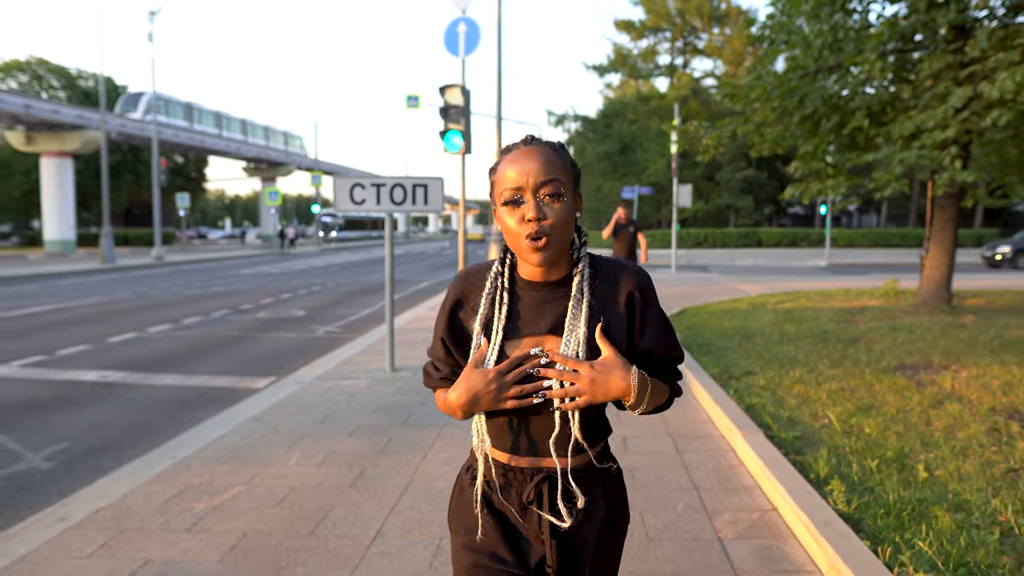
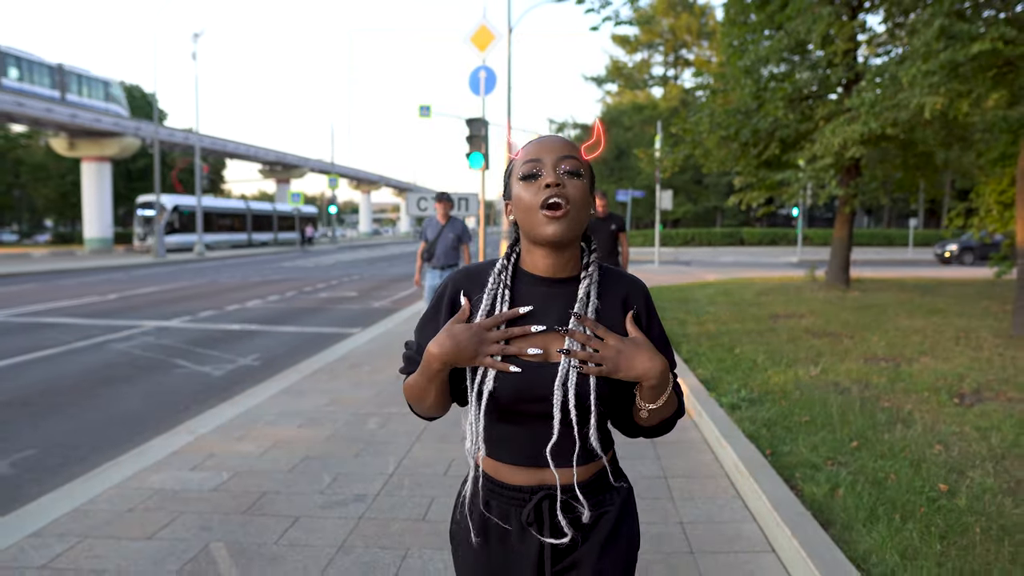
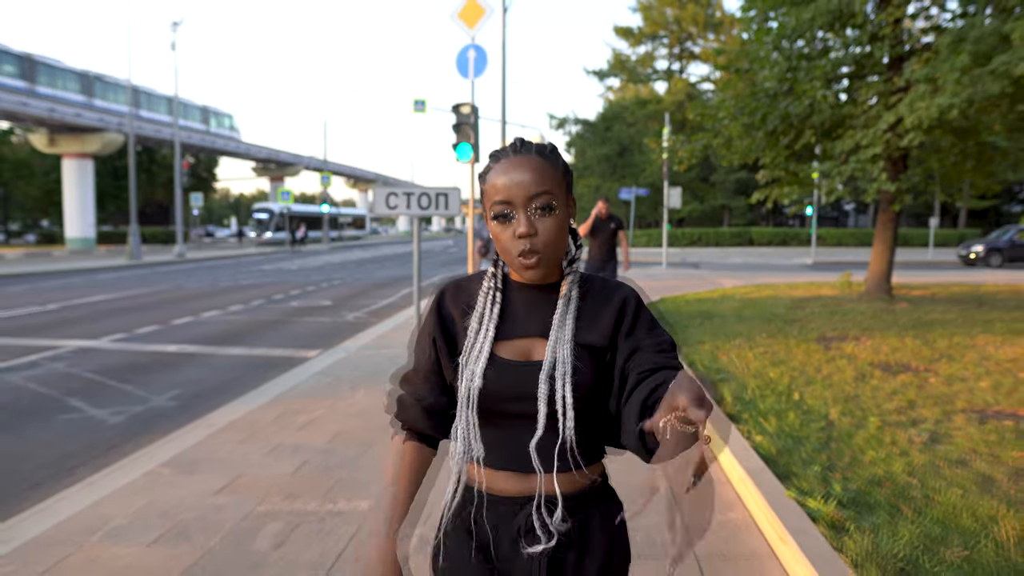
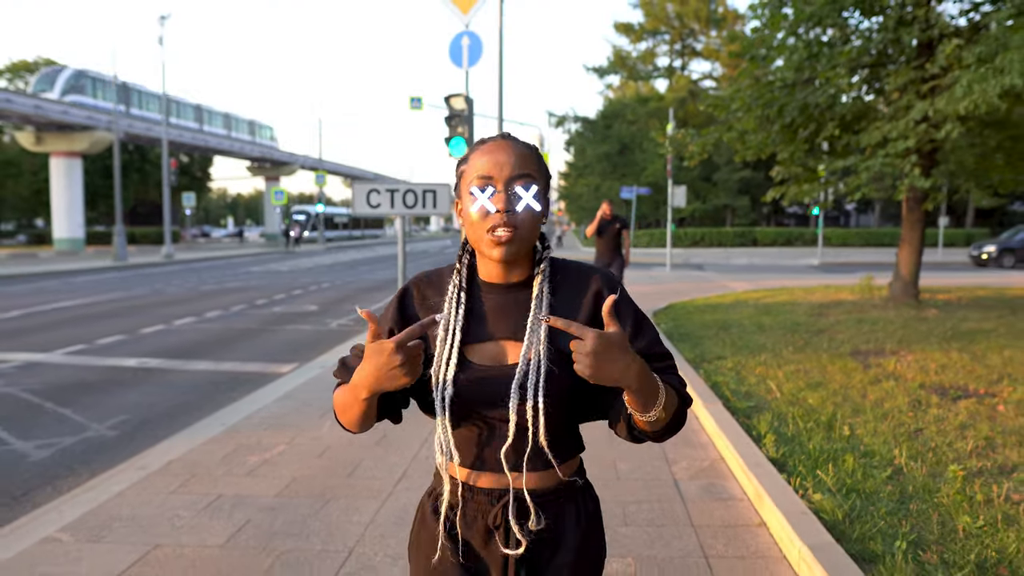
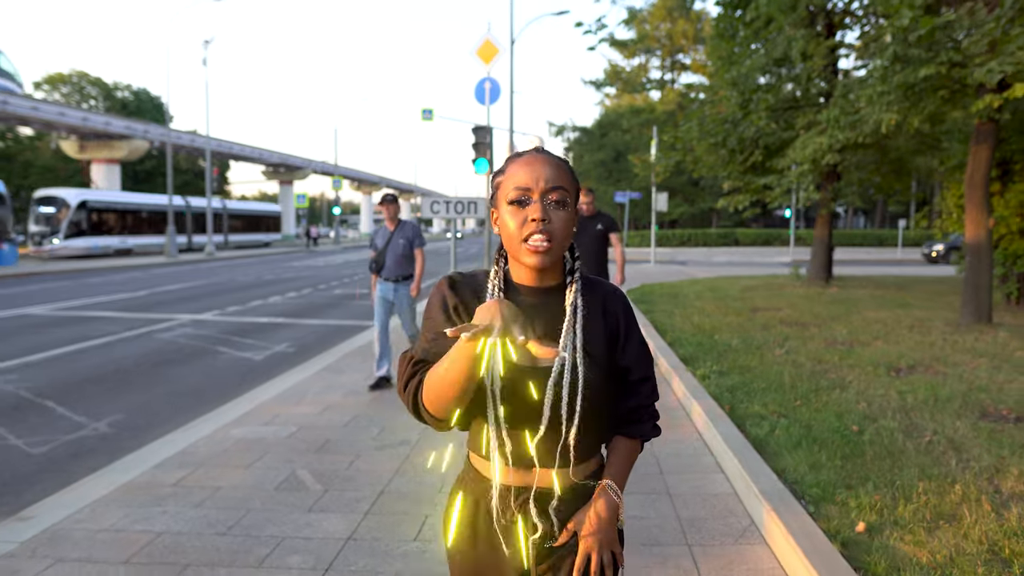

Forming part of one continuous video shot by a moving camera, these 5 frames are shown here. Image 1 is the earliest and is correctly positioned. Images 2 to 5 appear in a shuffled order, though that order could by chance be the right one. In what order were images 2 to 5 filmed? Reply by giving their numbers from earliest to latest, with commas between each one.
4, 3, 2, 5
